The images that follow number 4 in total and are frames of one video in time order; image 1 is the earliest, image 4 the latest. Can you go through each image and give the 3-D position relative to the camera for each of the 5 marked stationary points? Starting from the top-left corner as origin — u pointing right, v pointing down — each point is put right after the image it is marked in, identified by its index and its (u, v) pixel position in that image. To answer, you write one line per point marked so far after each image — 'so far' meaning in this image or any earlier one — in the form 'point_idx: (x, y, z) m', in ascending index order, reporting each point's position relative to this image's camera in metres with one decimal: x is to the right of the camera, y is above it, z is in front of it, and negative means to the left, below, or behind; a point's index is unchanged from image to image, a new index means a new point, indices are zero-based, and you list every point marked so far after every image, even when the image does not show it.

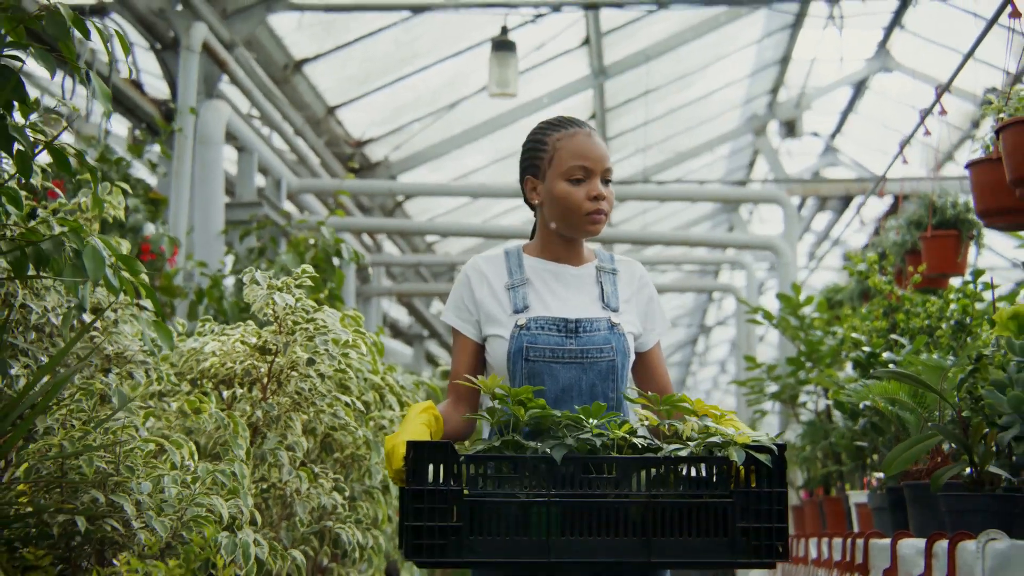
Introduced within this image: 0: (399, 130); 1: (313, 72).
0: (-0.7, +1.0, +8.3) m
1: (-1.0, +1.1, +6.9) m
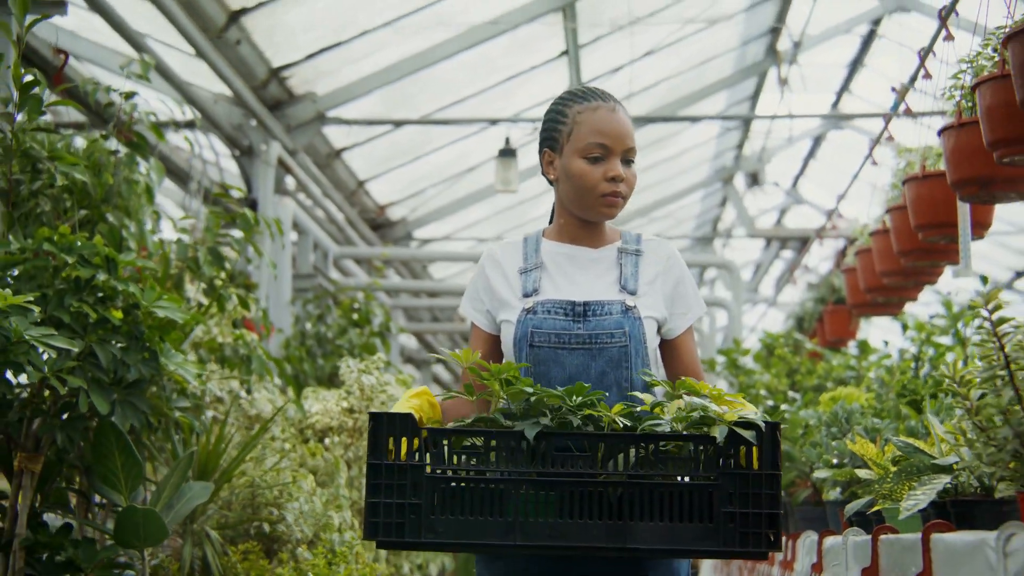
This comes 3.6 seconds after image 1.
0: (-0.7, +0.7, +9.8) m
1: (-1.0, +0.8, +8.5) m
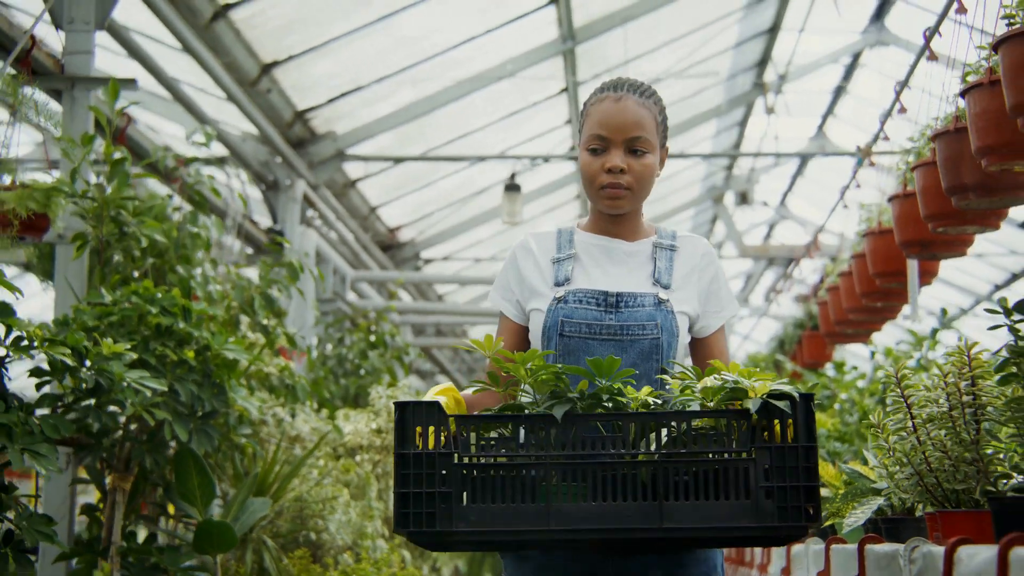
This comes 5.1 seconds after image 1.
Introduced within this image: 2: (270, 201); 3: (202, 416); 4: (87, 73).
0: (-0.7, +0.5, +10.4) m
1: (-1.0, +0.7, +9.1) m
2: (-1.4, +0.5, +7.9) m
3: (-0.9, -0.4, +4.1) m
4: (-1.4, +0.7, +4.6) m
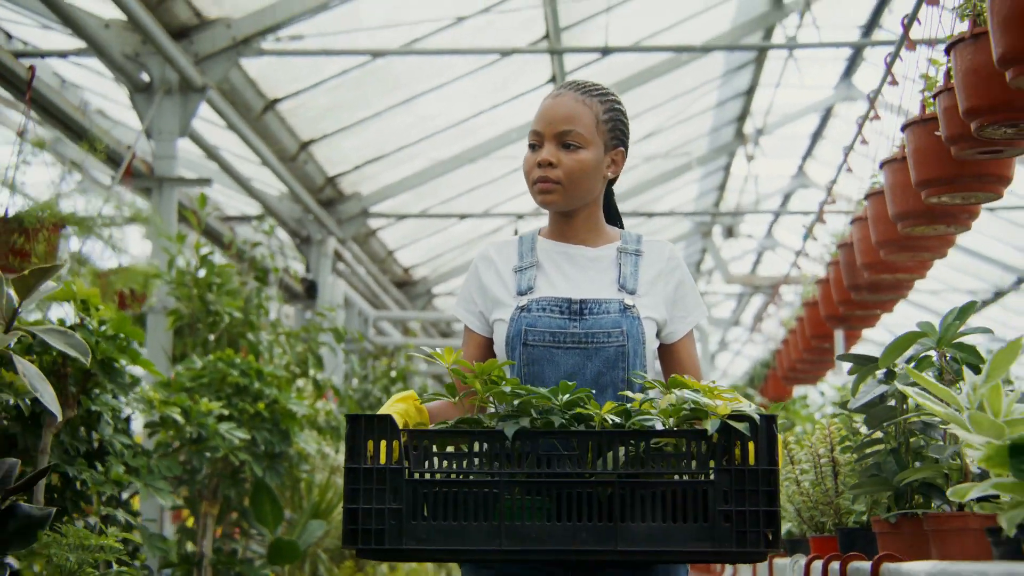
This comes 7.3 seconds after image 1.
0: (-0.6, +0.2, +11.5) m
1: (-1.0, +0.4, +10.2) m
2: (-1.4, +0.2, +9.0) m
3: (-0.9, -0.6, +5.1) m
4: (-1.4, +0.5, +5.7) m
